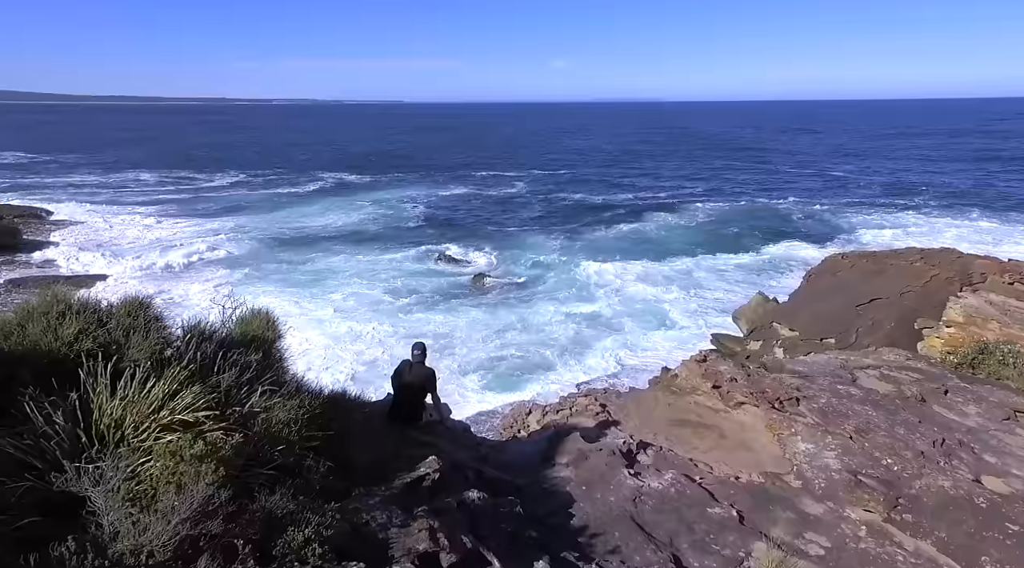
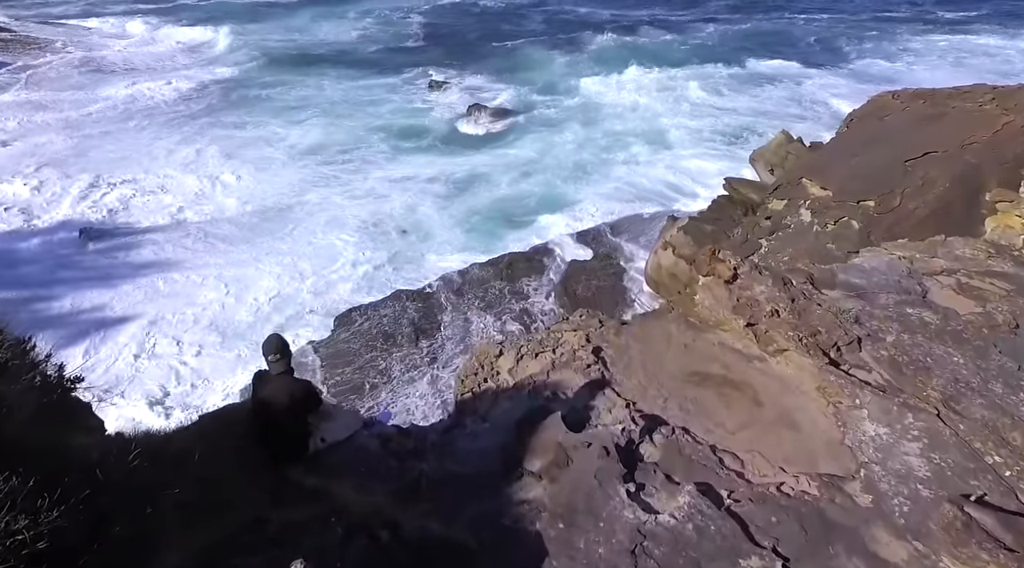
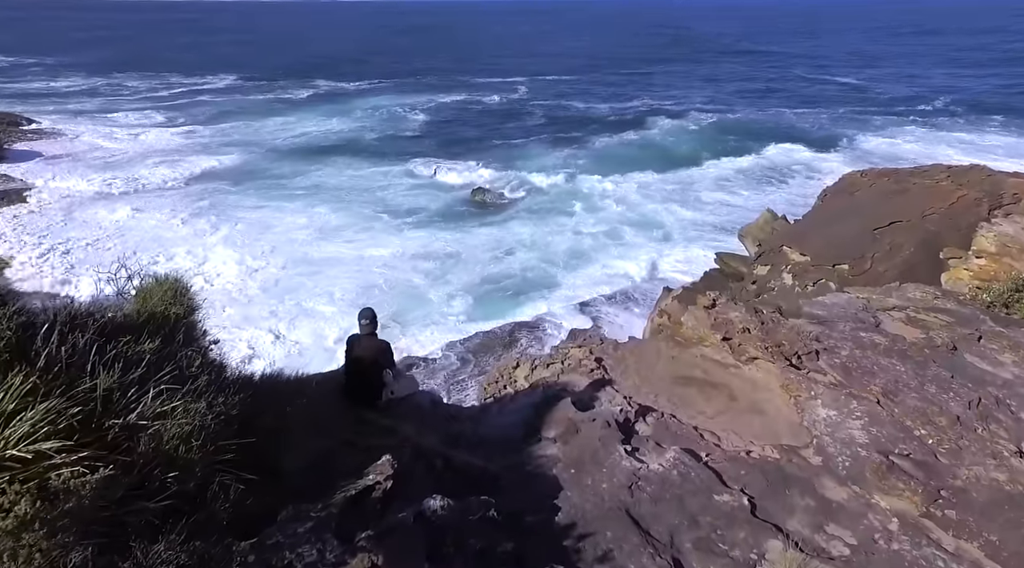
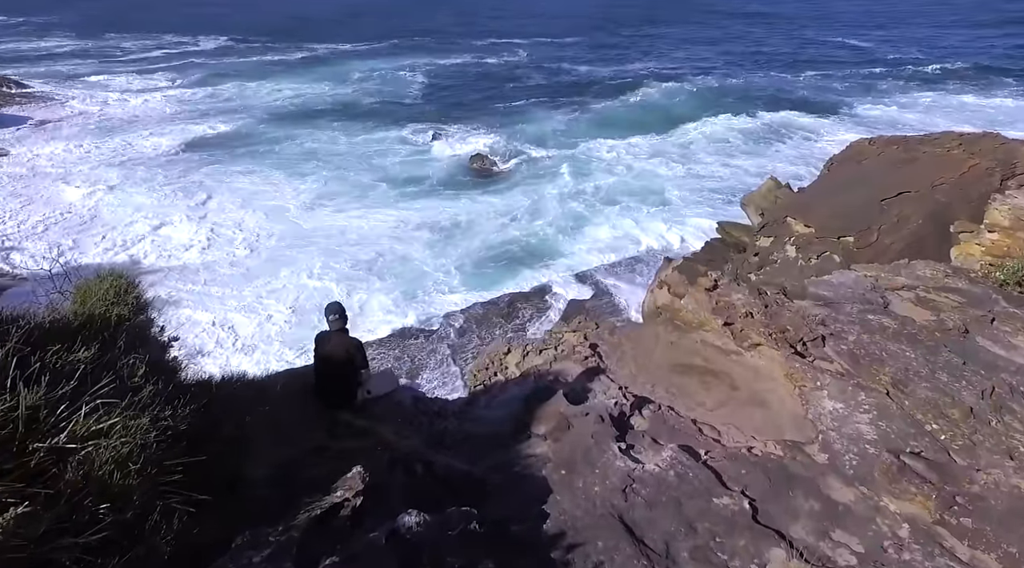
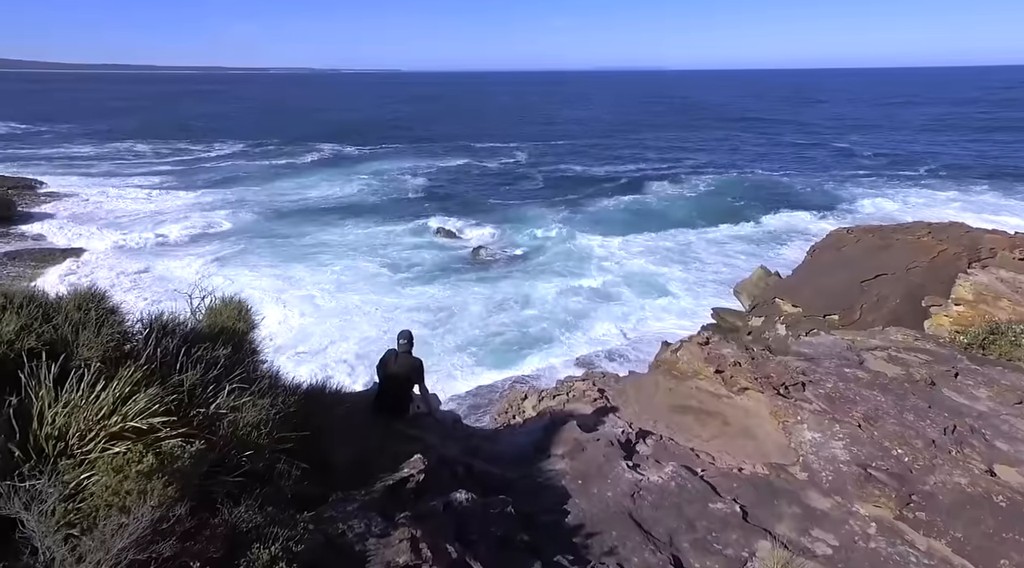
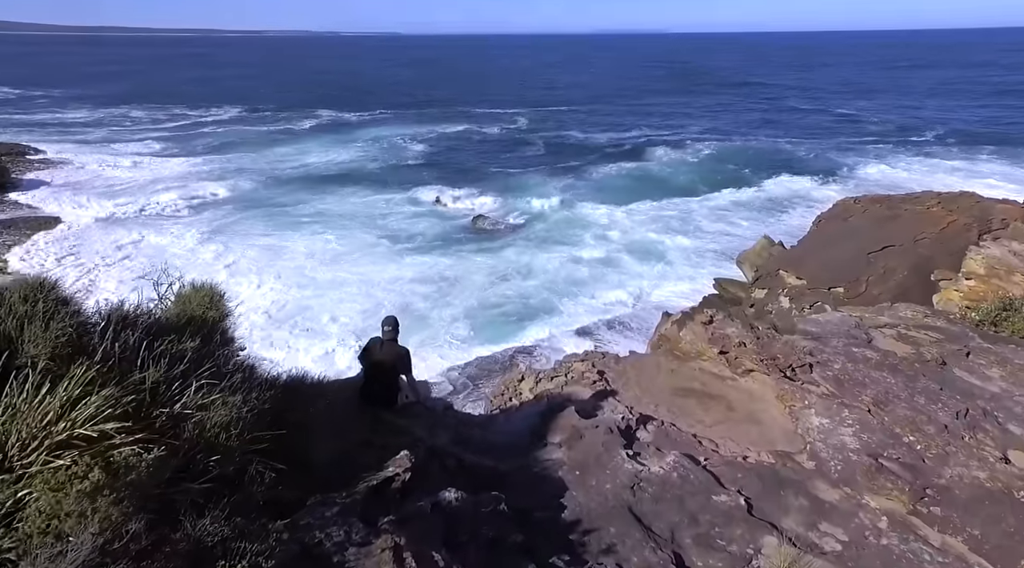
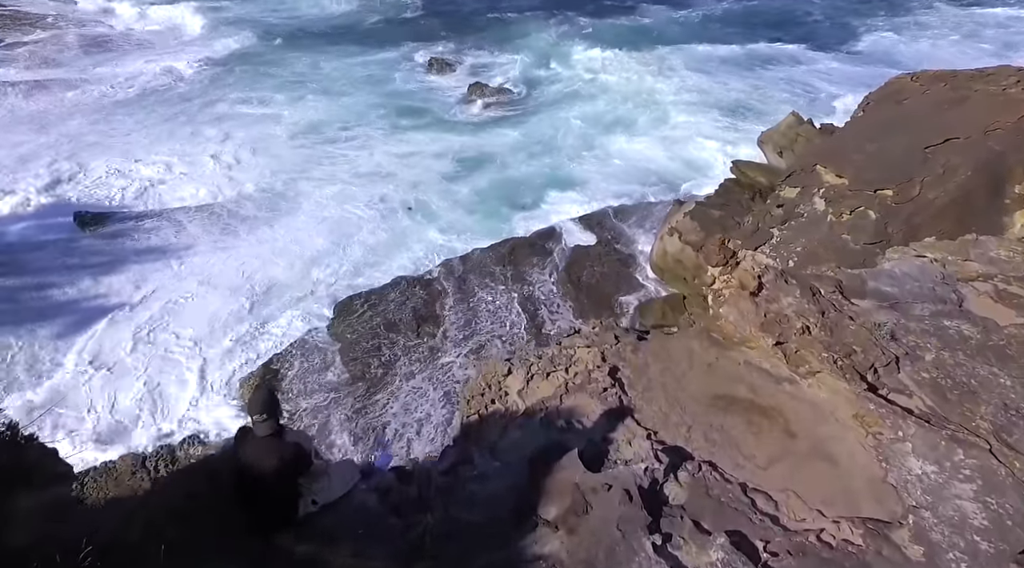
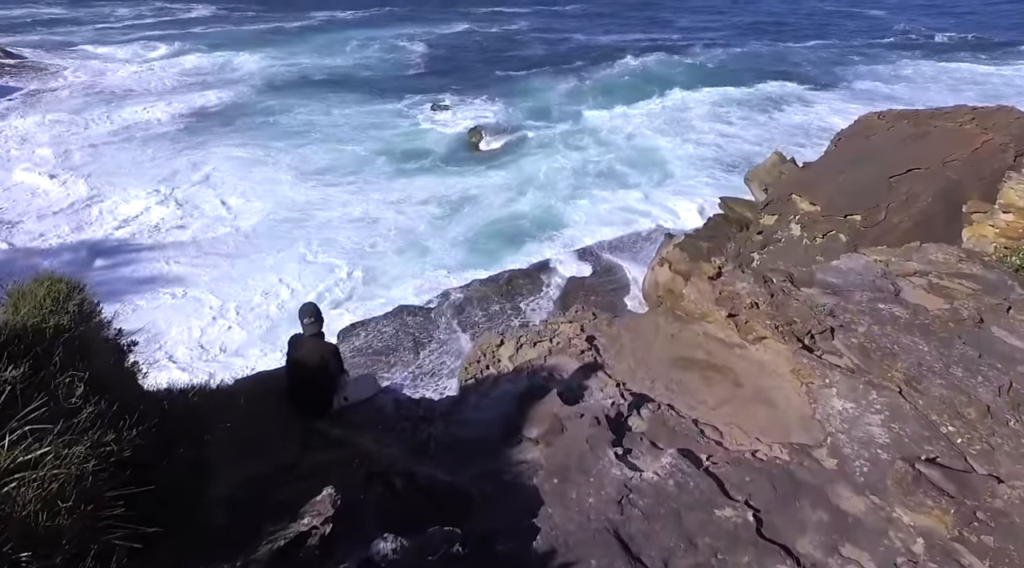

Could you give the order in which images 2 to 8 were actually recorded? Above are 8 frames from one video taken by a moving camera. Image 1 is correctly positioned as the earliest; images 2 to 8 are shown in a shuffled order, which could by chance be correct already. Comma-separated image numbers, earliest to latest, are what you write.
5, 6, 3, 4, 8, 2, 7
